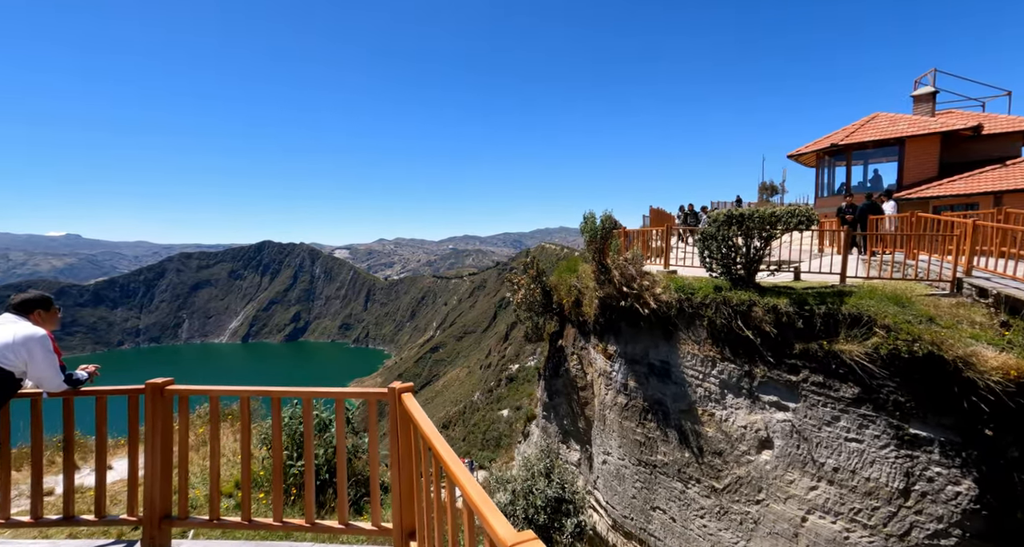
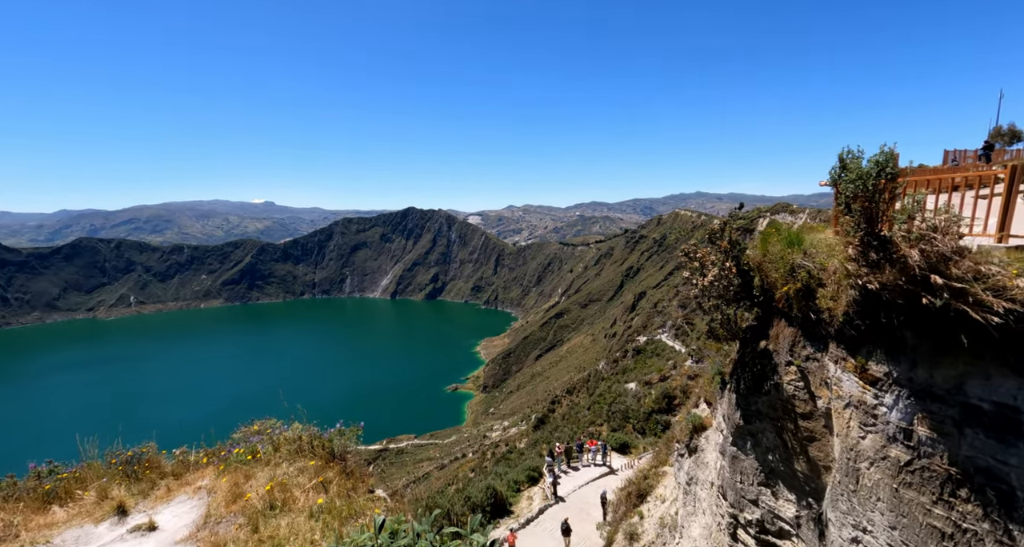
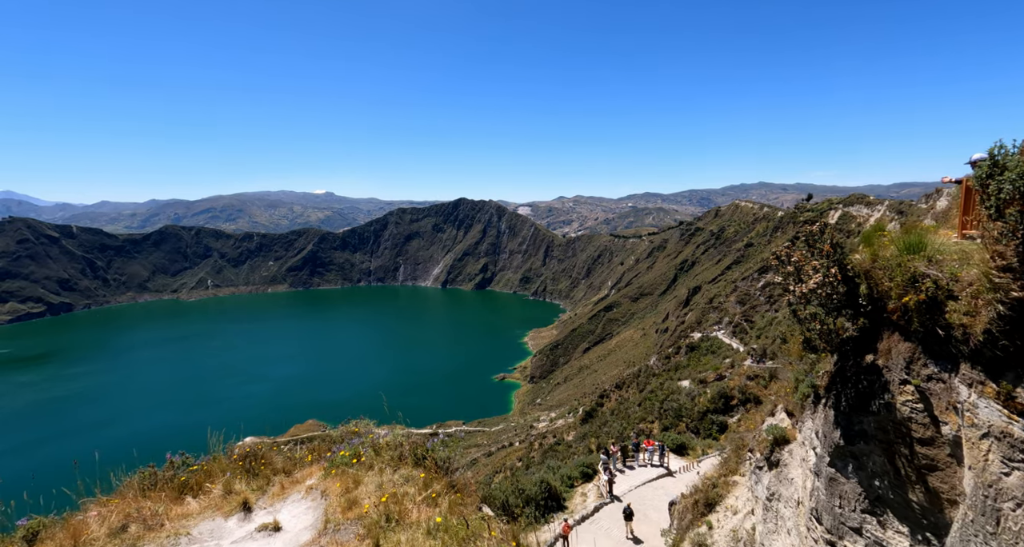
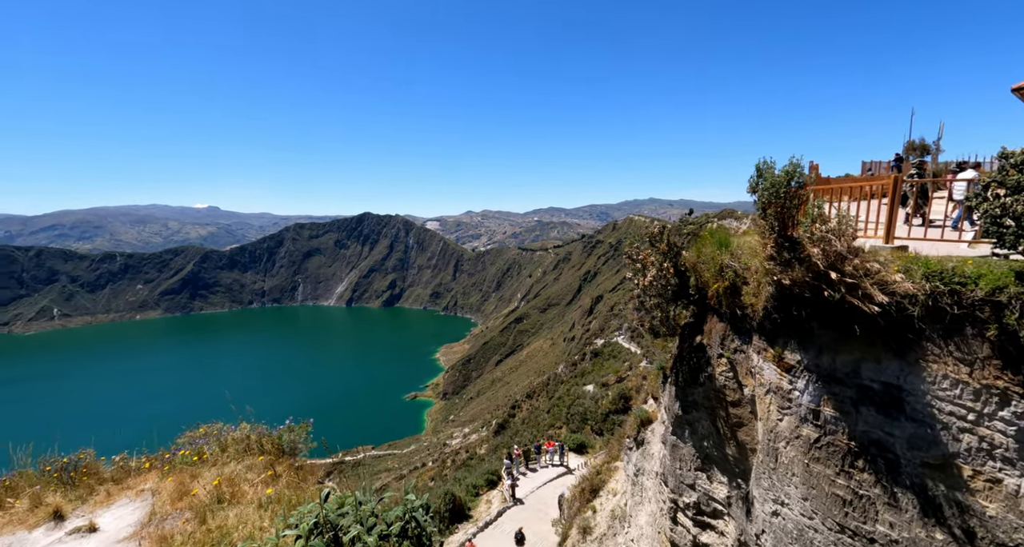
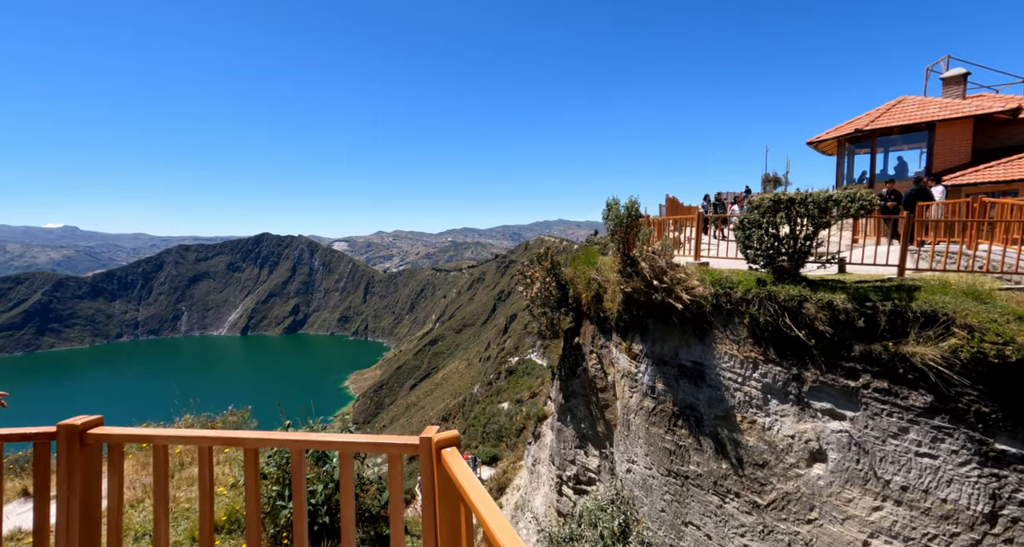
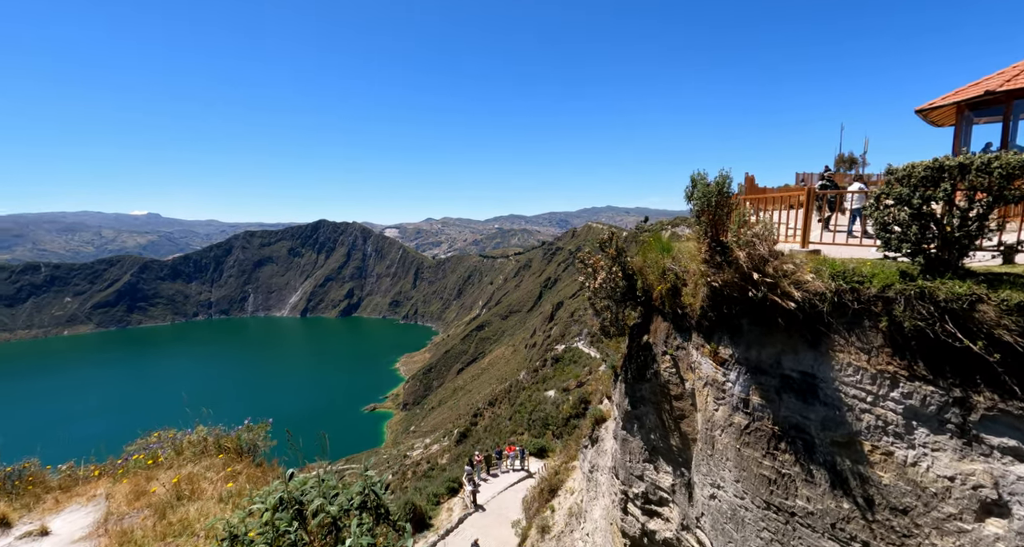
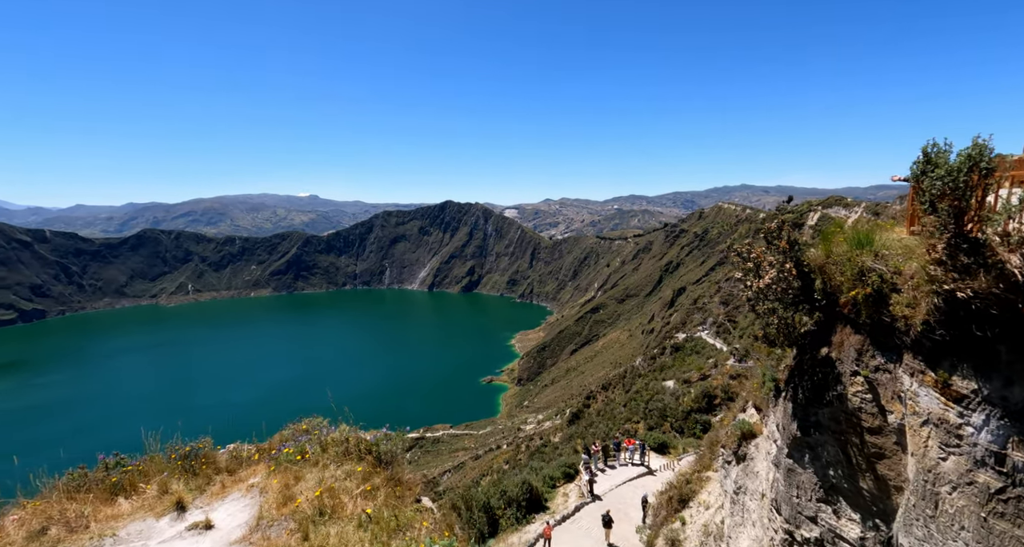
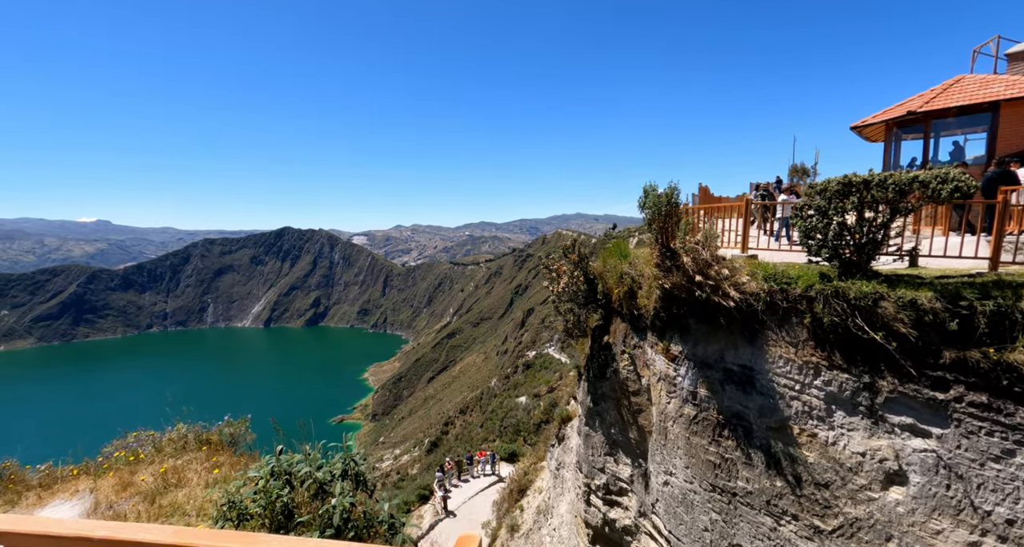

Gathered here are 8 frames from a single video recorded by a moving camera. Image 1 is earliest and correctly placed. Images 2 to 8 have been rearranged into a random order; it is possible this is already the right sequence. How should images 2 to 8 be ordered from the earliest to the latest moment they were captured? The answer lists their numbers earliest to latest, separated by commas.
5, 8, 6, 4, 2, 7, 3
